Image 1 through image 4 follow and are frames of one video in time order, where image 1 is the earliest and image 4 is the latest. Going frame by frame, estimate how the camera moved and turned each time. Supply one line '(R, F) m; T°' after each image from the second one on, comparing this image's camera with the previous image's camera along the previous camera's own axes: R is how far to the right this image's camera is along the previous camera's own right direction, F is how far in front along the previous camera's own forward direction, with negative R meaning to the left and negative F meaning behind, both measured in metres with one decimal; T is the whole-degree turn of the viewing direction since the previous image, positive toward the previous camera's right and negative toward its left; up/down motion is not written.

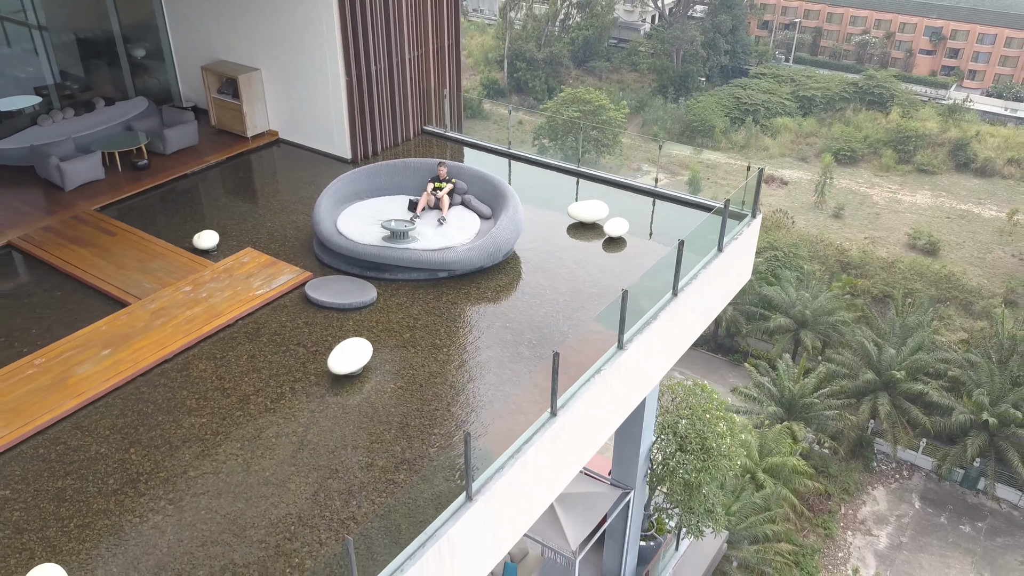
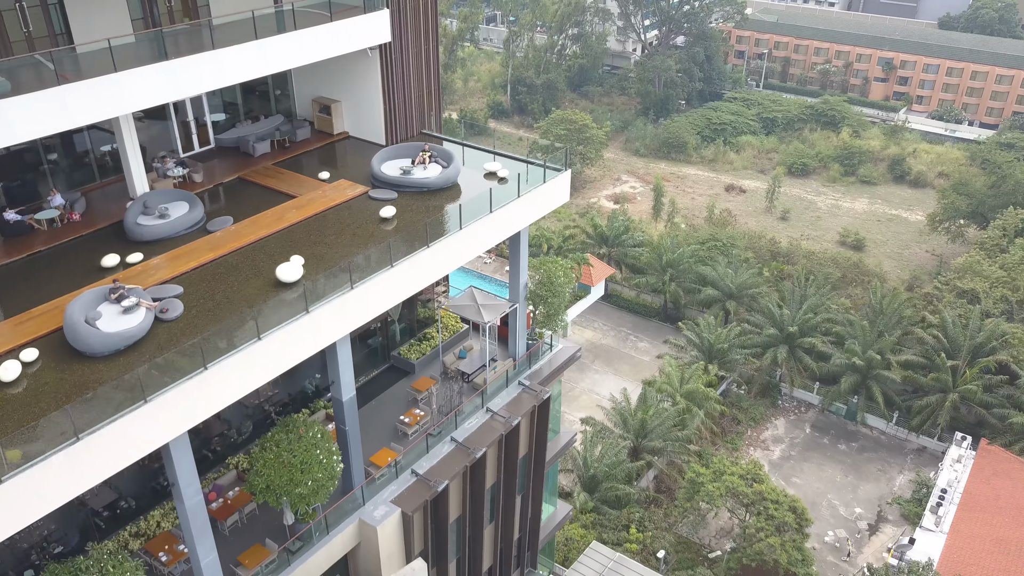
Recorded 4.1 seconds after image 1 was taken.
(+1.1, -7.3) m; -1°
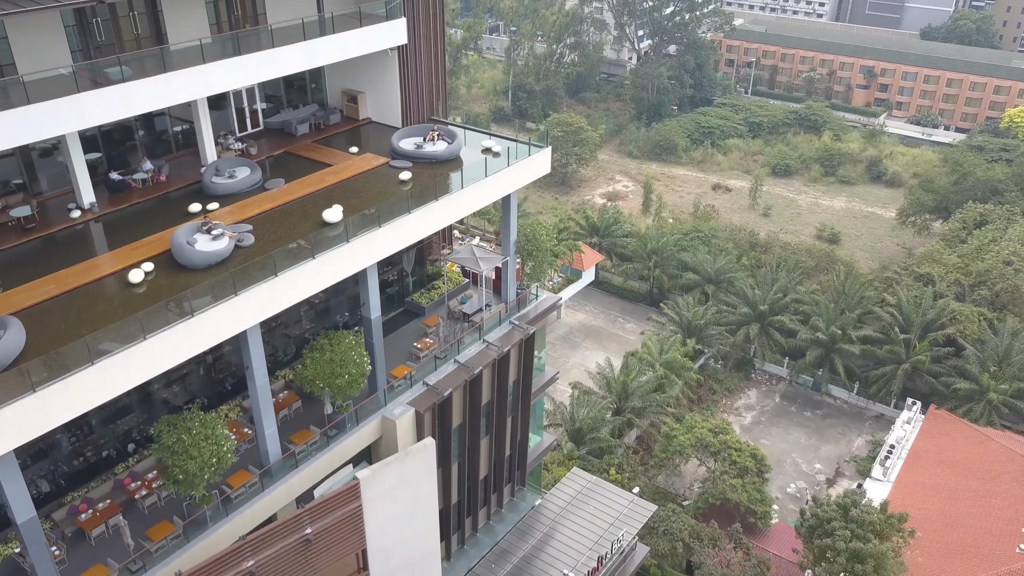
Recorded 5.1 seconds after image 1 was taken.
(+0.2, -3.2) m; 0°
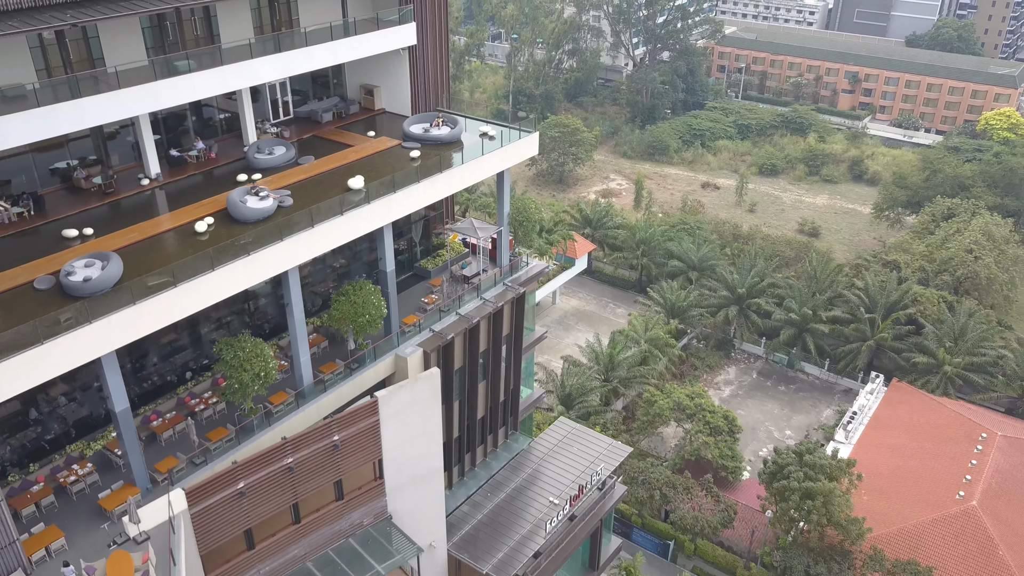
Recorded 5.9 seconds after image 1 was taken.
(+0.2, -2.9) m; 0°
